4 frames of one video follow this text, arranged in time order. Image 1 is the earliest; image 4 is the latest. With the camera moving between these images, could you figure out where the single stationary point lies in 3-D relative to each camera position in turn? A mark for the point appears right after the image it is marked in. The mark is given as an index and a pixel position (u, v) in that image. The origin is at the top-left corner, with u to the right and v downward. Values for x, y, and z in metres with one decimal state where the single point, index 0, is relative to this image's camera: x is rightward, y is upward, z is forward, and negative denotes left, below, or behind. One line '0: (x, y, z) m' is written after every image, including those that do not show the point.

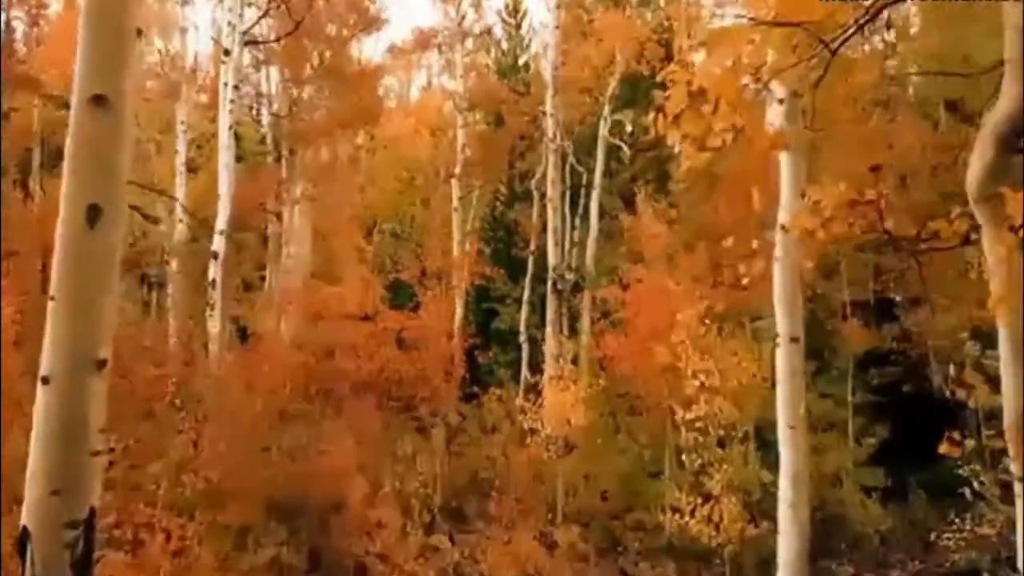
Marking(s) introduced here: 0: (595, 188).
0: (+1.6, +1.9, +19.6) m
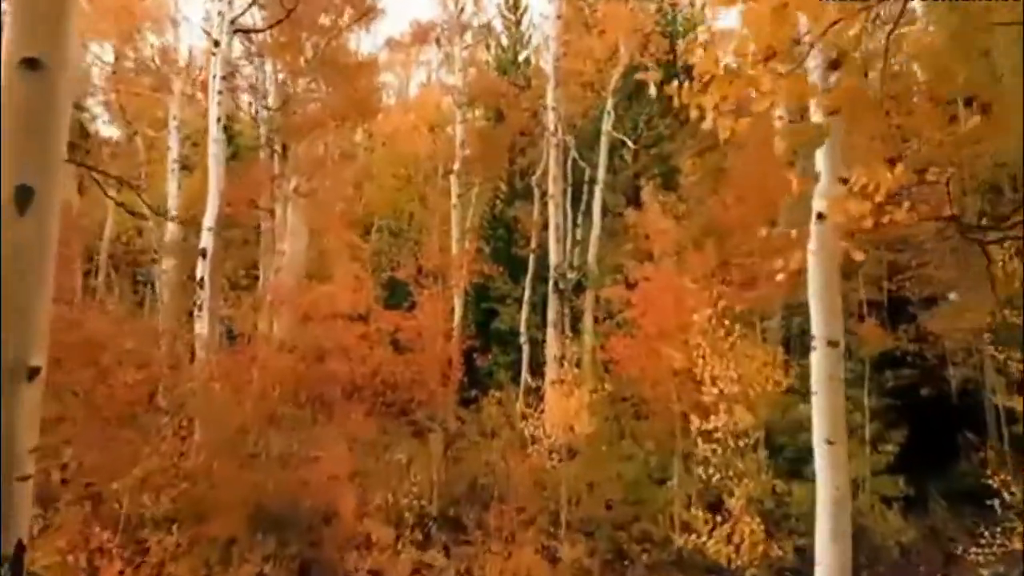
0: (+1.6, +1.9, +18.8) m
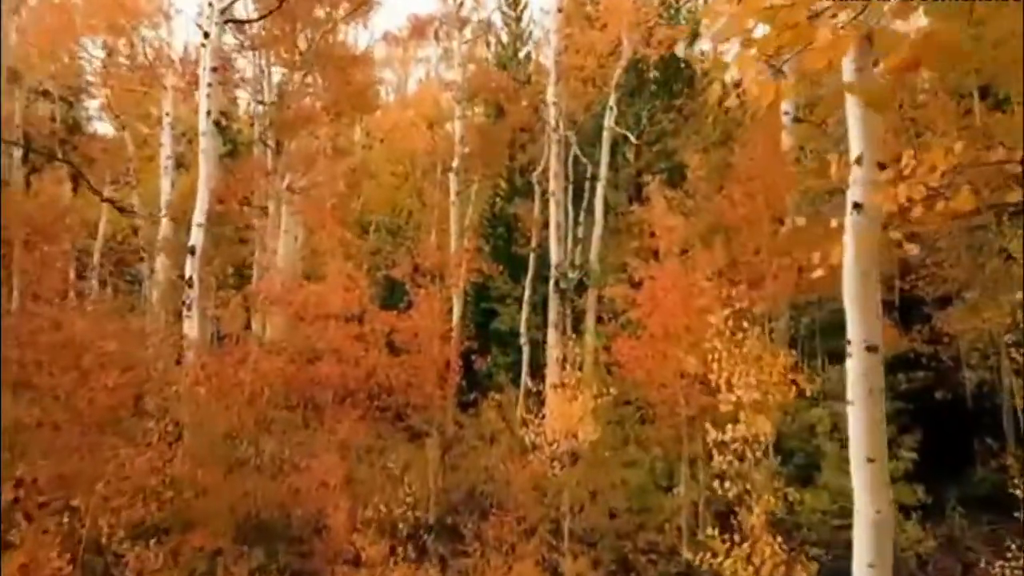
0: (+1.6, +1.9, +18.2) m
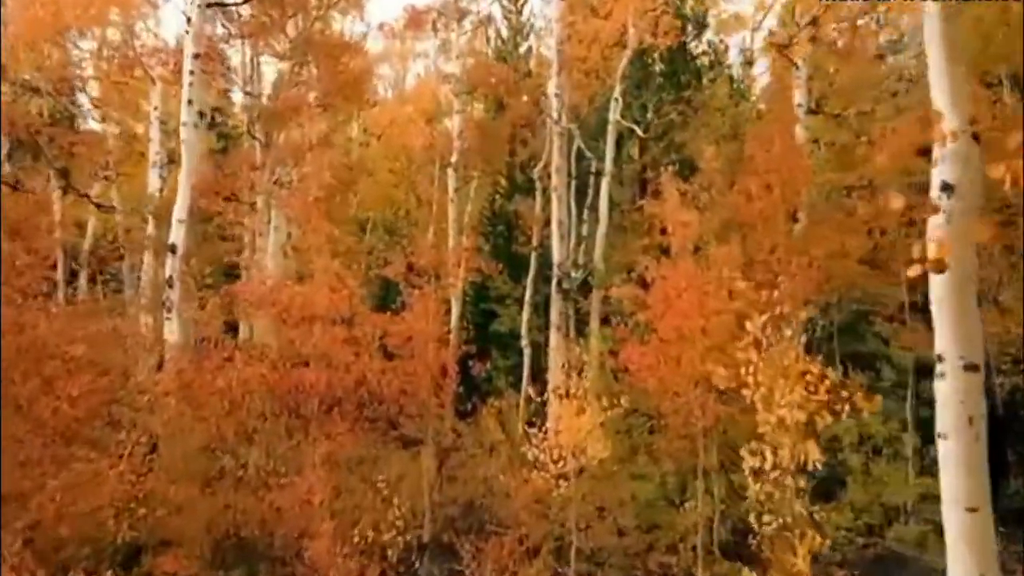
0: (+1.6, +1.9, +17.1) m
